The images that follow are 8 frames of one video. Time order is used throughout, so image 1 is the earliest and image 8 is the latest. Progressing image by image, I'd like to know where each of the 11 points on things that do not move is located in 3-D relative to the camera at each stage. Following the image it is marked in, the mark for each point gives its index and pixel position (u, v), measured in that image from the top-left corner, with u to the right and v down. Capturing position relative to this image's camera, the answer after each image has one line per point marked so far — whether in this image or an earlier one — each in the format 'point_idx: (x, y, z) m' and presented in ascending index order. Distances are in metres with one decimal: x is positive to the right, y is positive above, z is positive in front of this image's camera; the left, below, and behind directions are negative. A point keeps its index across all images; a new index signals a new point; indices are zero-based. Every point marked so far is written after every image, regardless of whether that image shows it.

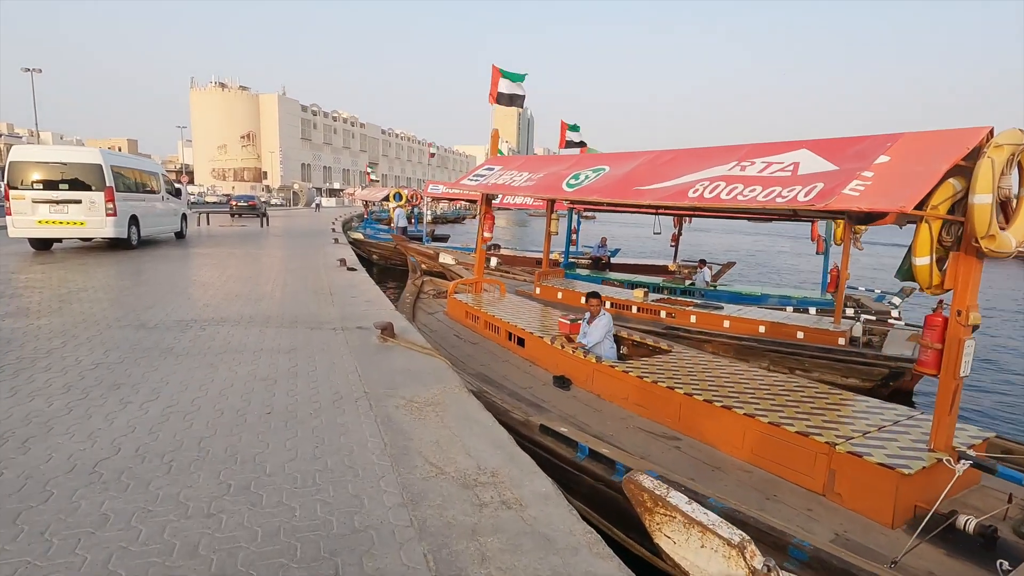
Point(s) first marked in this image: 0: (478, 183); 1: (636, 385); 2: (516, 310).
0: (-0.5, +1.6, +8.6) m
1: (+1.2, -1.0, +5.5) m
2: (+0.1, -0.3, +9.2) m
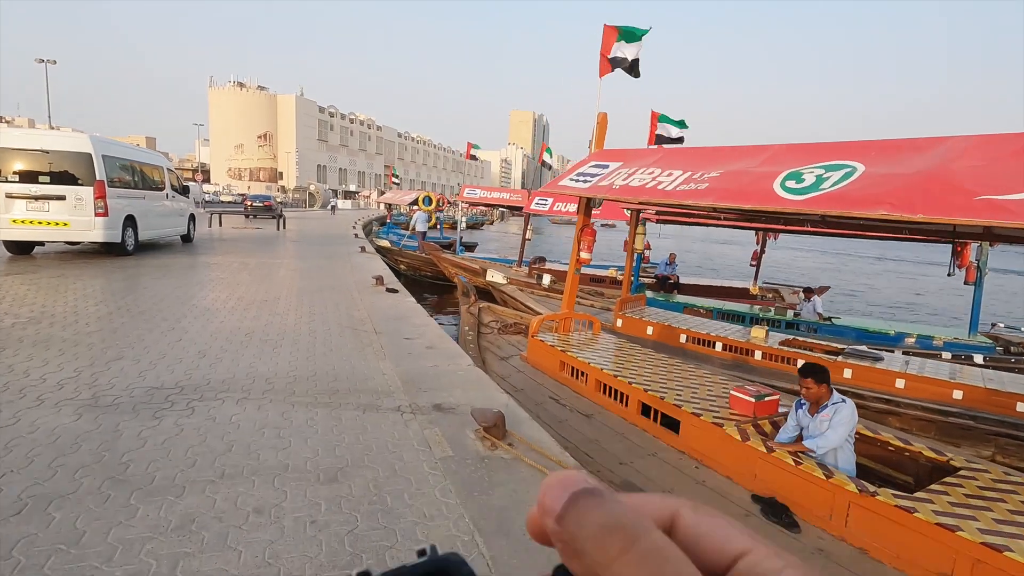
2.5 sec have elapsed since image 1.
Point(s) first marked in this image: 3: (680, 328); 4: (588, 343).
0: (+0.8, +1.1, +6.1) m
1: (+2.4, -1.4, +3.0) m
2: (+1.4, -0.8, +6.7) m
3: (+2.8, -0.7, +9.6) m
4: (+1.0, -0.7, +7.2) m
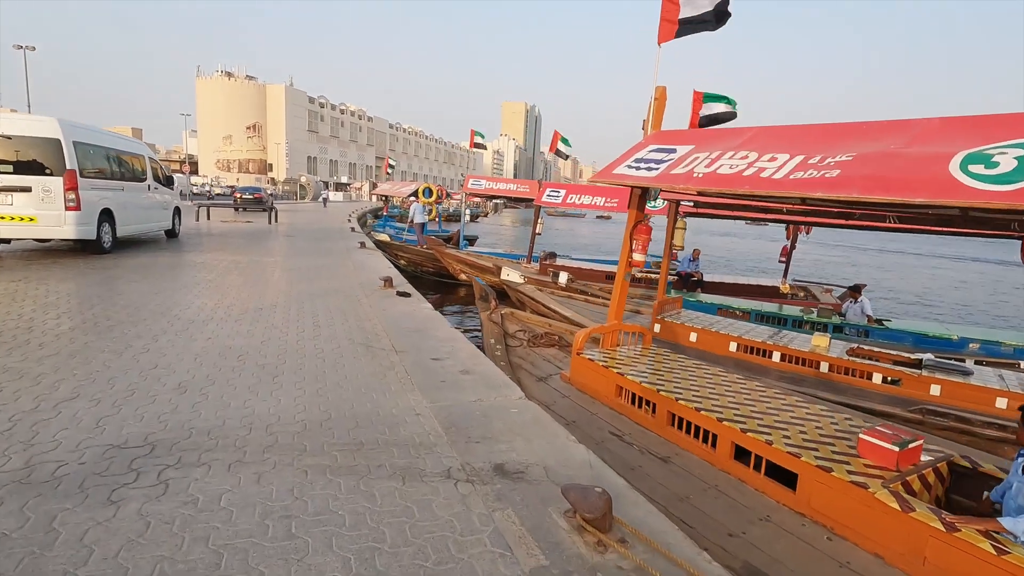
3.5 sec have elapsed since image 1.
0: (+1.3, +1.0, +5.0) m
1: (+3.0, -1.6, +1.9) m
2: (+1.8, -0.9, +5.7) m
3: (+3.3, -0.7, +8.5) m
4: (+1.4, -0.7, +6.1) m
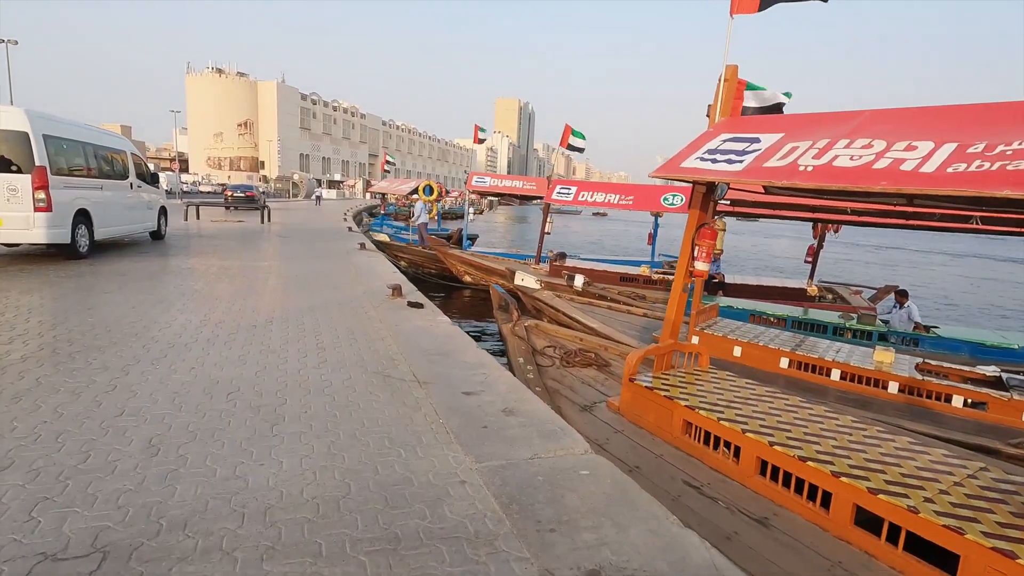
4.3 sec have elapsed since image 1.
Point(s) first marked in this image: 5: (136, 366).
0: (+1.7, +0.9, +4.1) m
1: (+3.4, -1.7, +1.1) m
2: (+2.2, -1.0, +4.8) m
3: (+3.6, -0.8, +7.7) m
4: (+1.8, -0.9, +5.2) m
5: (-3.0, -0.6, +4.5) m
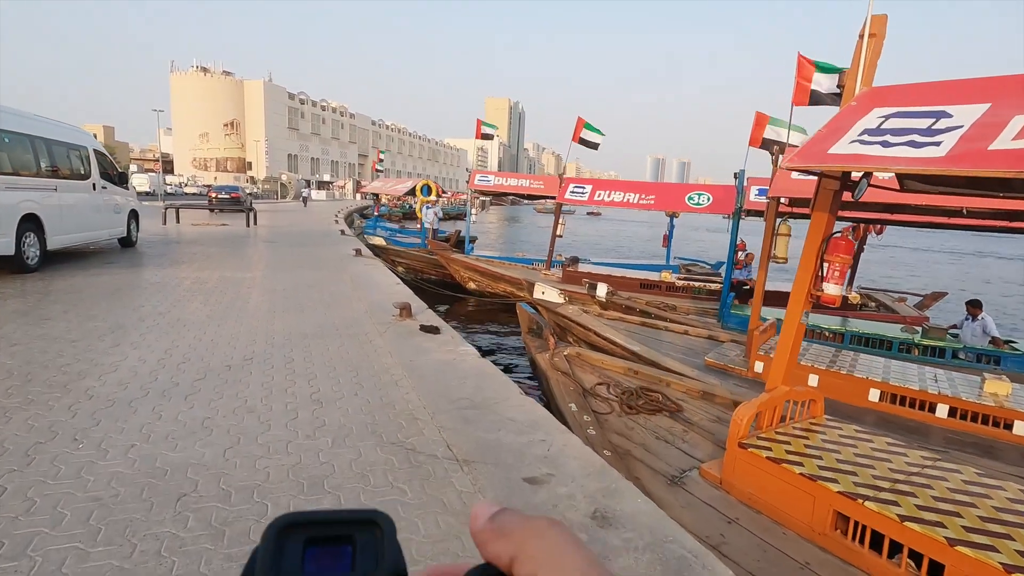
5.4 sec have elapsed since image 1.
0: (+2.1, +0.7, +2.8) m
1: (+3.9, -1.9, -0.2) m
2: (+2.6, -1.2, +3.5) m
3: (+4.0, -1.0, +6.4) m
4: (+2.2, -1.1, +3.9) m
5: (-2.5, -0.9, +3.1) m
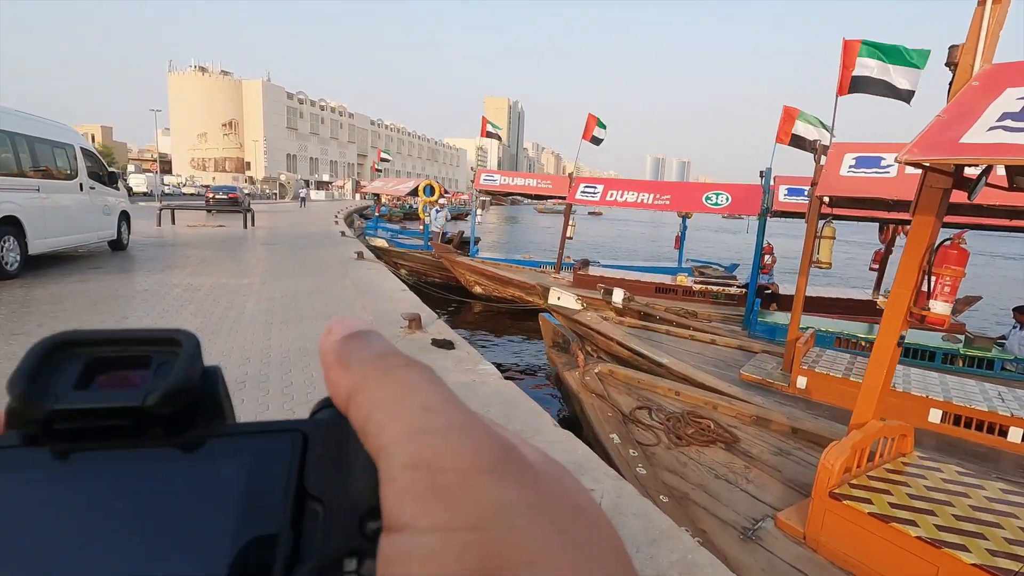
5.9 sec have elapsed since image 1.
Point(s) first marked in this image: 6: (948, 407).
0: (+2.3, +0.6, +2.2) m
1: (+4.1, -2.0, -0.8) m
2: (+2.9, -1.3, +2.9) m
3: (+4.2, -1.1, +5.7) m
4: (+2.5, -1.2, +3.3) m
5: (-2.3, -1.0, +2.4) m
6: (+4.3, -1.2, +5.6) m
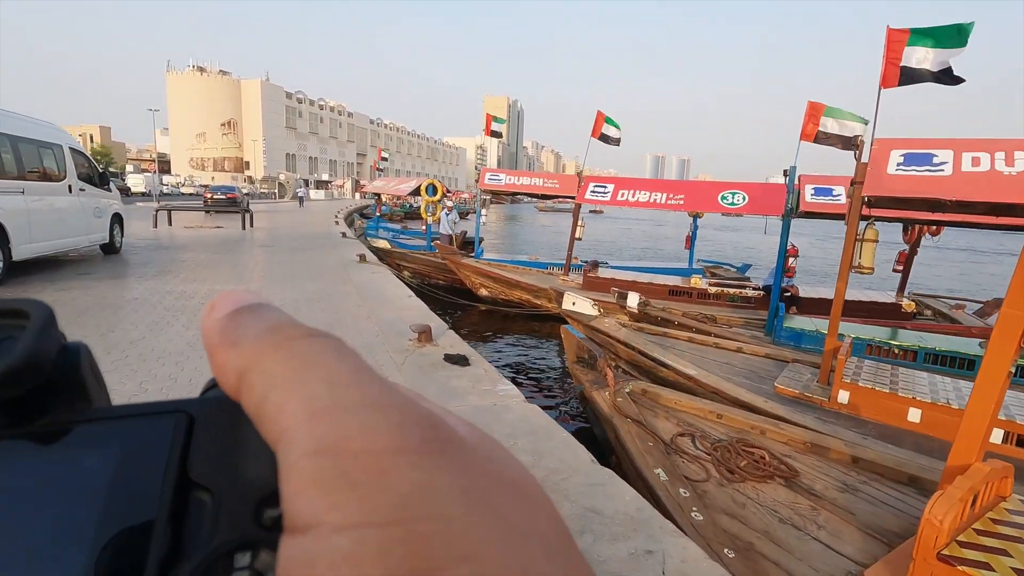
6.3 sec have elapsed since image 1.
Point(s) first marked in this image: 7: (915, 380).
0: (+2.5, +0.5, +1.7) m
1: (+4.3, -2.1, -1.3) m
2: (+3.1, -1.4, +2.3) m
3: (+4.4, -1.2, +5.2) m
4: (+2.6, -1.3, +2.8) m
5: (-2.1, -1.1, +1.9) m
6: (+4.5, -1.2, +5.1) m
7: (+4.5, -1.0, +6.4) m
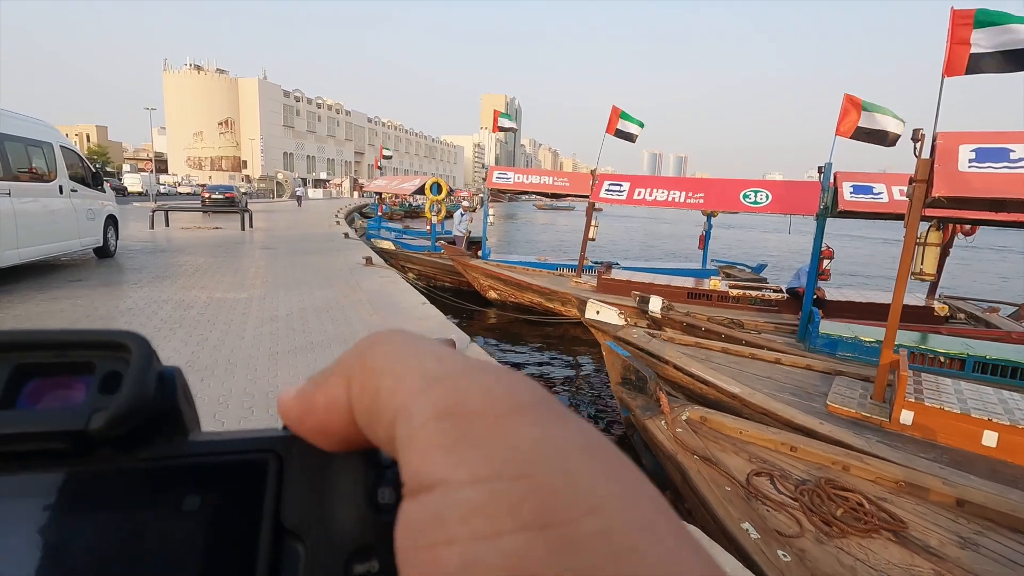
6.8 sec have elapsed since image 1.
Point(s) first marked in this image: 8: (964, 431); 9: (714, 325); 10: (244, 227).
0: (+2.8, +0.4, +1.1) m
1: (+4.7, -2.2, -1.9) m
2: (+3.4, -1.5, +1.8) m
3: (+4.7, -1.3, +4.7) m
4: (+3.0, -1.4, +2.2) m
5: (-1.7, -1.2, +1.4) m
6: (+4.9, -1.3, +4.6) m
7: (+4.8, -1.1, +5.8) m
8: (+4.2, -1.3, +5.2) m
9: (+3.5, -0.6, +9.7) m
10: (-9.1, +2.1, +19.4) m
